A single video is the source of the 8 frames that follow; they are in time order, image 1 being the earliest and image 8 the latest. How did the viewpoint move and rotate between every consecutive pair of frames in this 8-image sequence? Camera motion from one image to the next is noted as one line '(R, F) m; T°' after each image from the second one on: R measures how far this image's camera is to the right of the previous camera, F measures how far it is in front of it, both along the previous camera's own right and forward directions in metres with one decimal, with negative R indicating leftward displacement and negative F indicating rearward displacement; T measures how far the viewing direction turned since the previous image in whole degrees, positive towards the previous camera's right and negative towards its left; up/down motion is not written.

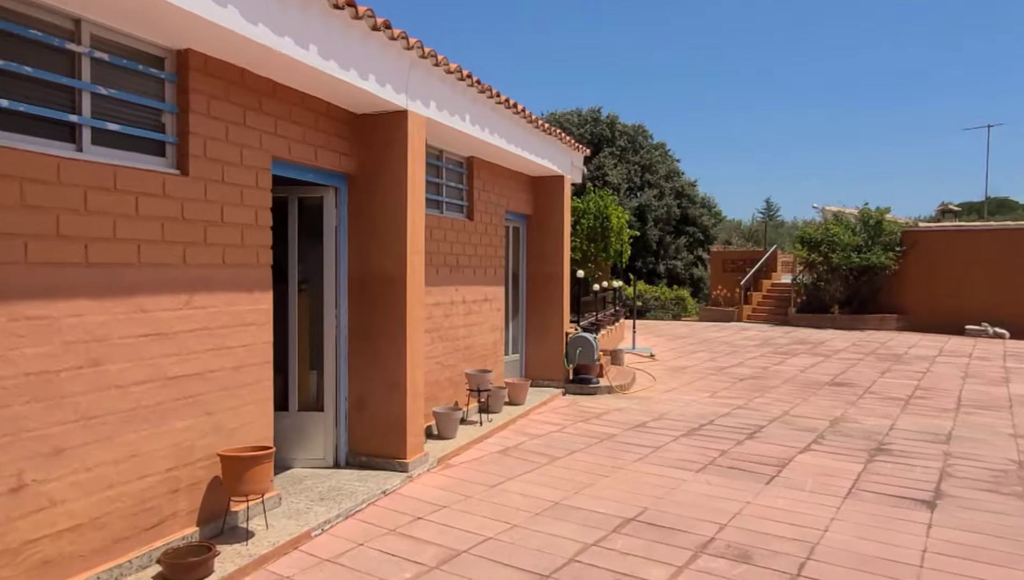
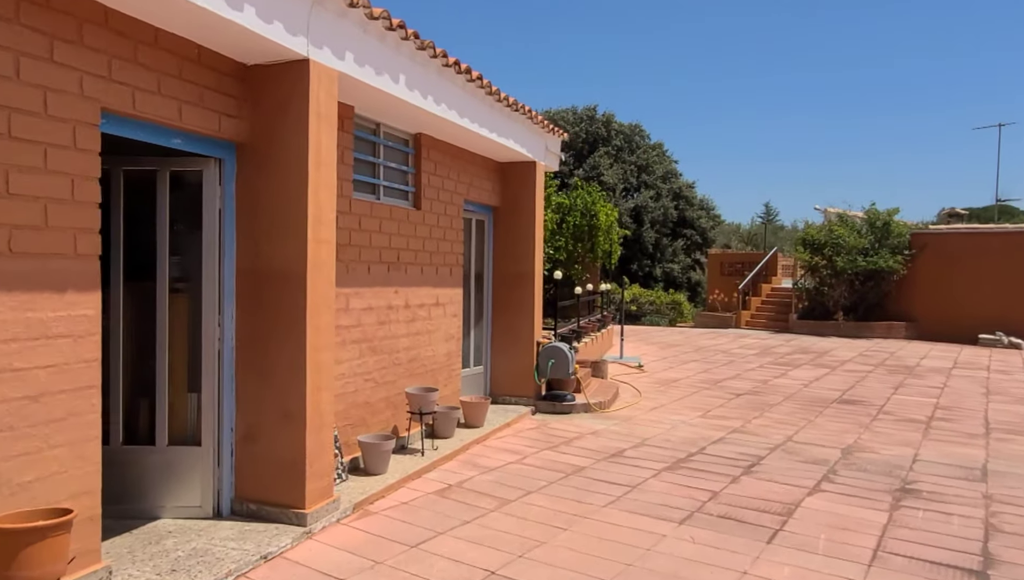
(+0.4, +1.1) m; 0°
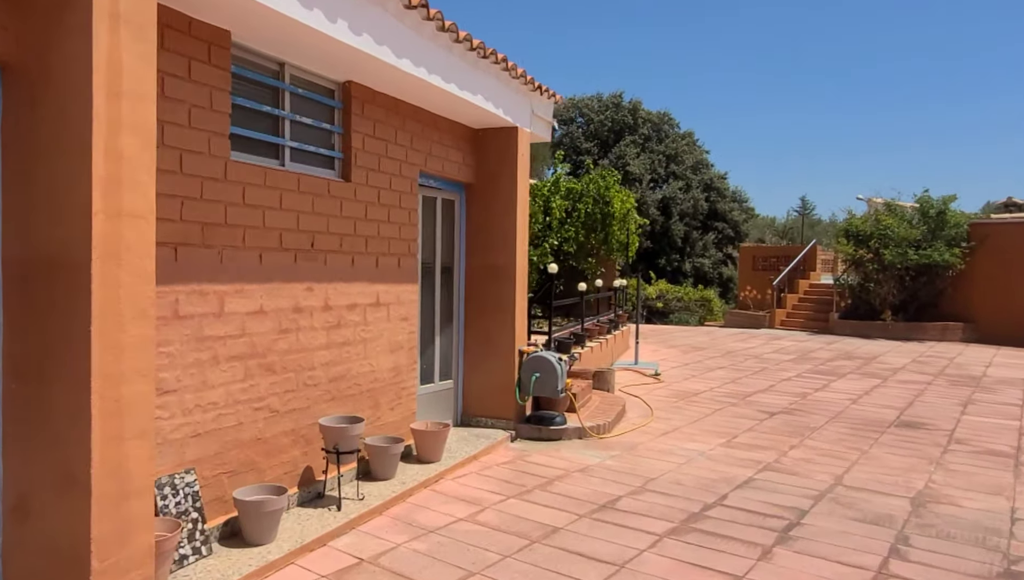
(+0.4, +1.4) m; -2°
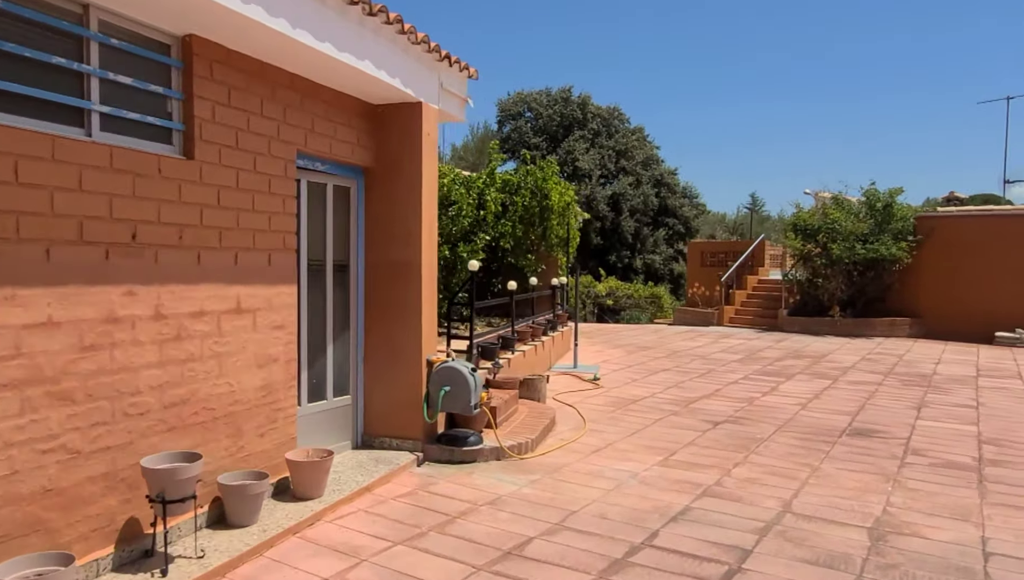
(+0.4, +0.8) m; +3°
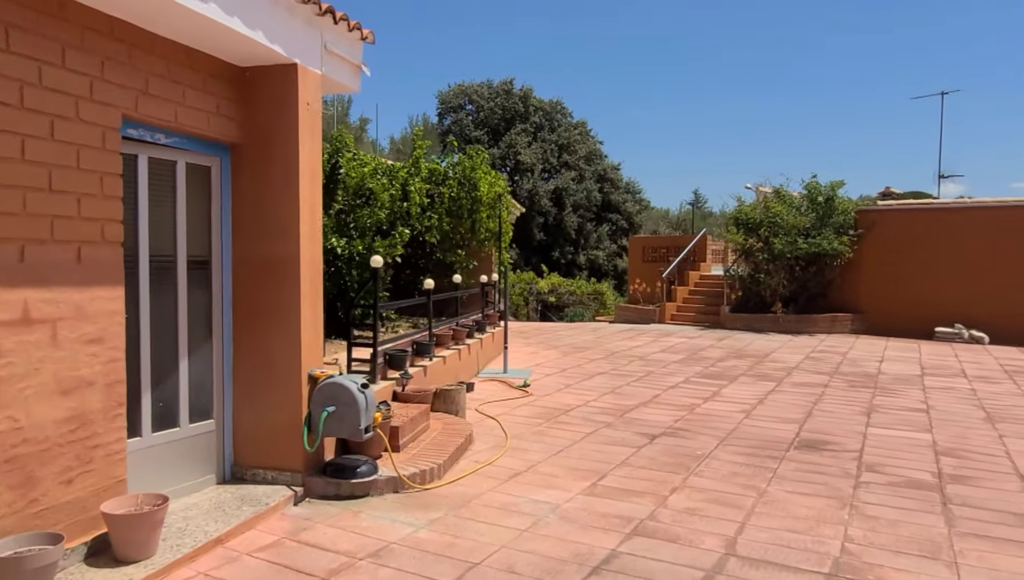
(+0.3, +0.8) m; +4°
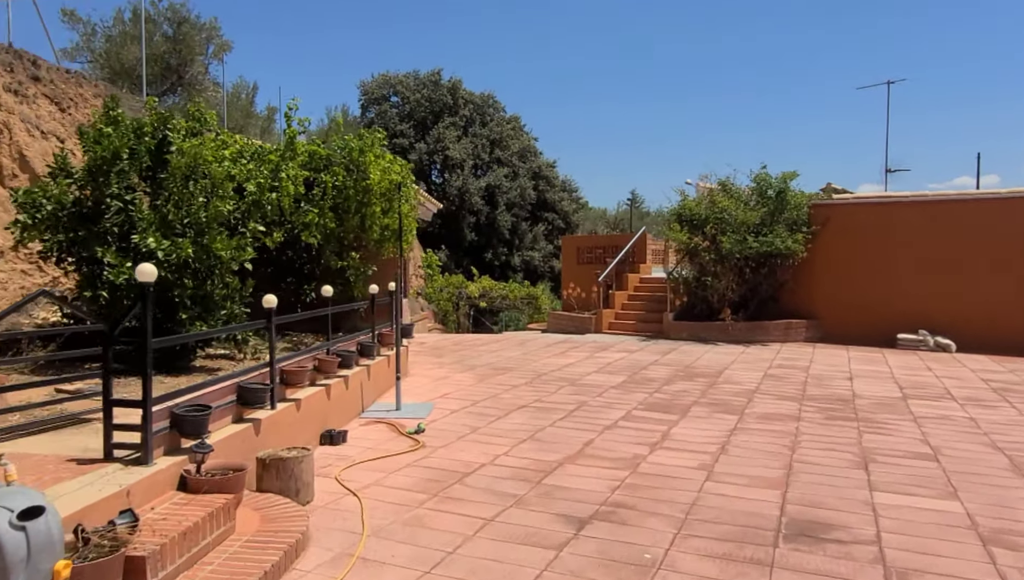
(+0.5, +1.9) m; +5°
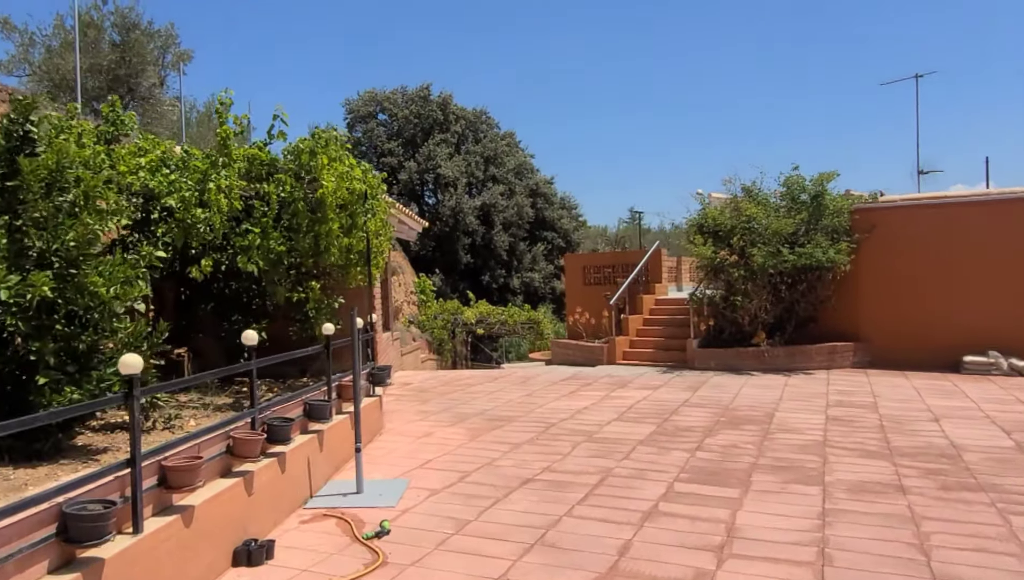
(0.0, +1.8) m; 0°
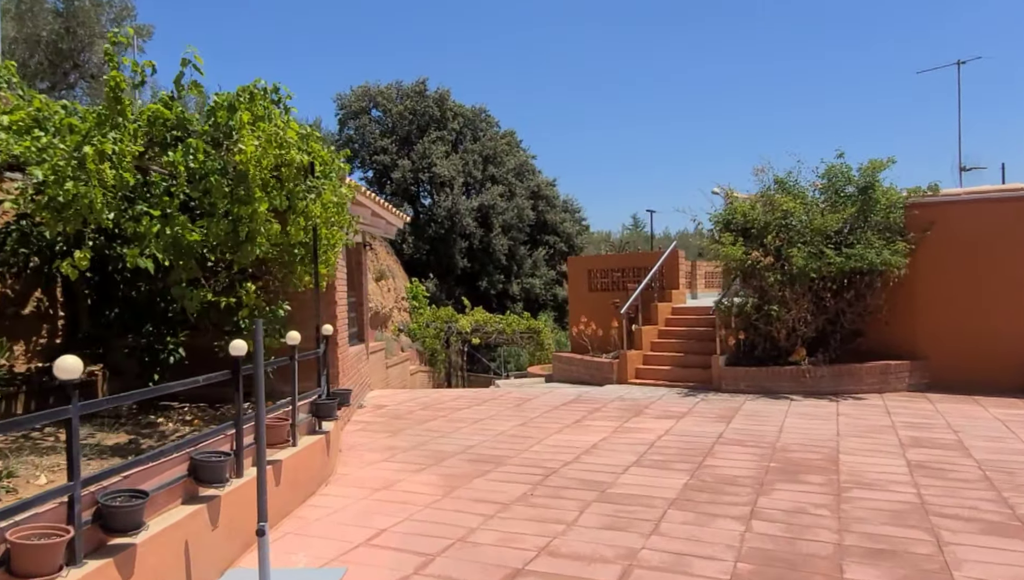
(+0.1, +1.7) m; 0°
